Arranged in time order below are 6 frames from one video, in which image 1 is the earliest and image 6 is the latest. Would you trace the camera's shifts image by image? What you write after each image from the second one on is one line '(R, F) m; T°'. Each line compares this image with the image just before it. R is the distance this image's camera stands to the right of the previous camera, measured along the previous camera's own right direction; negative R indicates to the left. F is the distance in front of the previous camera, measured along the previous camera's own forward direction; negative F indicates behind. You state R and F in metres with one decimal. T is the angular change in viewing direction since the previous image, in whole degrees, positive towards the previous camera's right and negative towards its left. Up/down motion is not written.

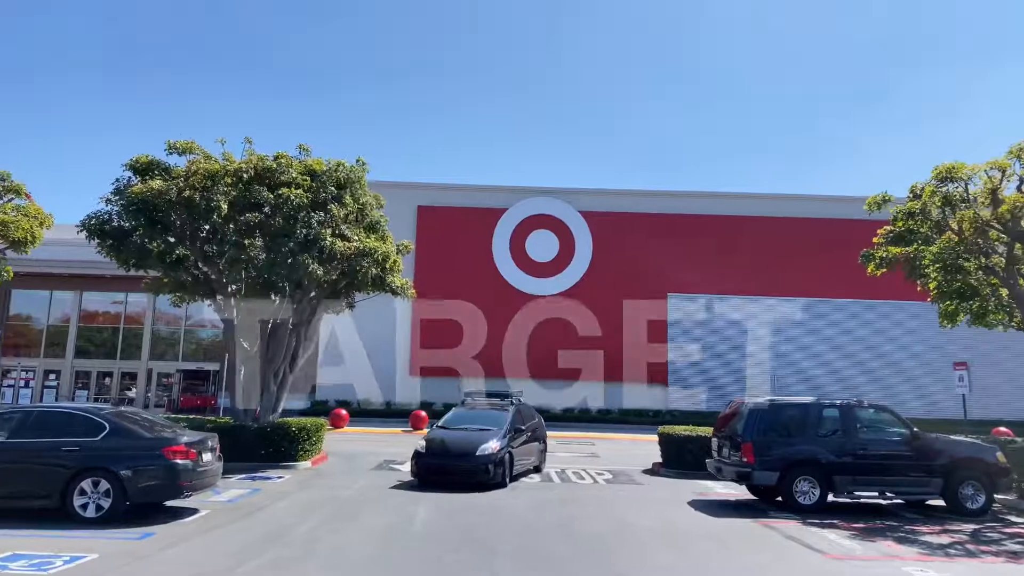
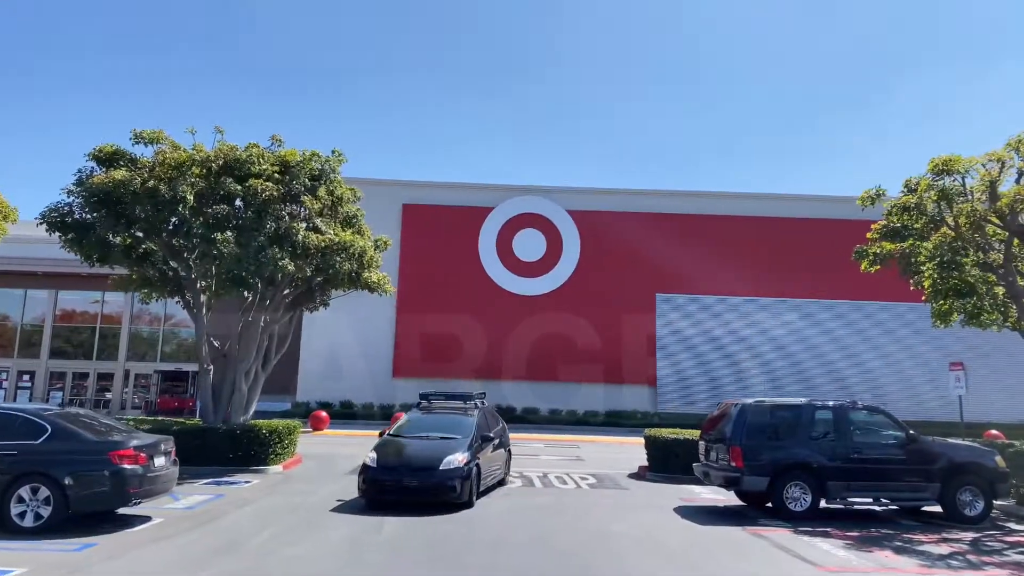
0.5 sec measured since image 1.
(+0.2, +0.6) m; +1°
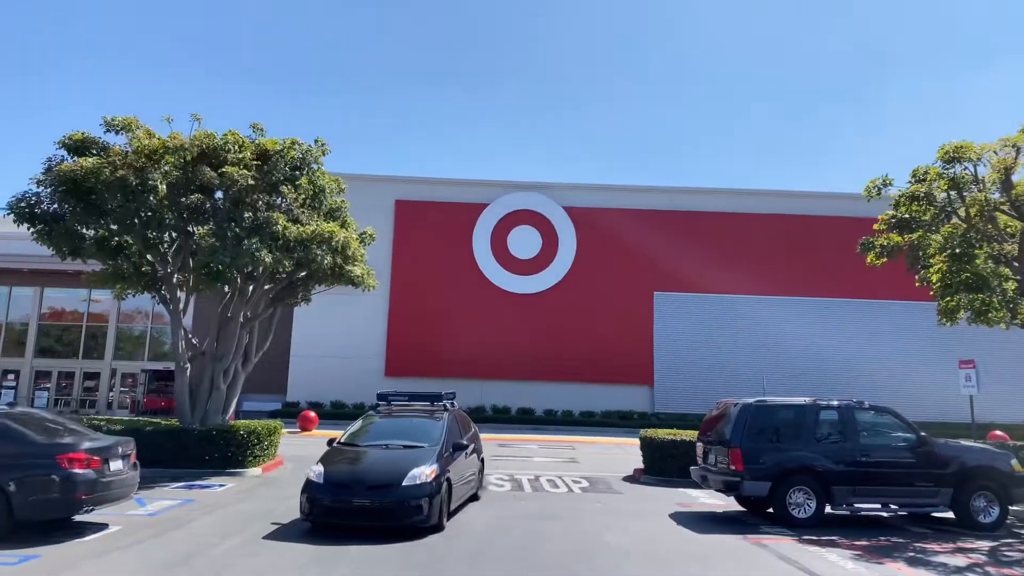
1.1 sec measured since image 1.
(+0.2, +0.7) m; 0°
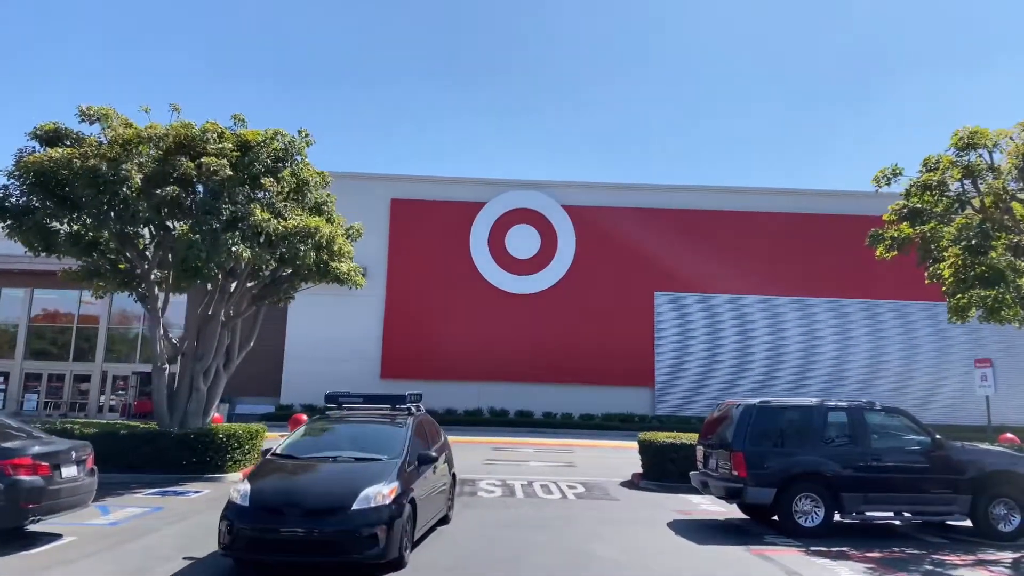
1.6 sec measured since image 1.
(+0.2, +0.6) m; 0°
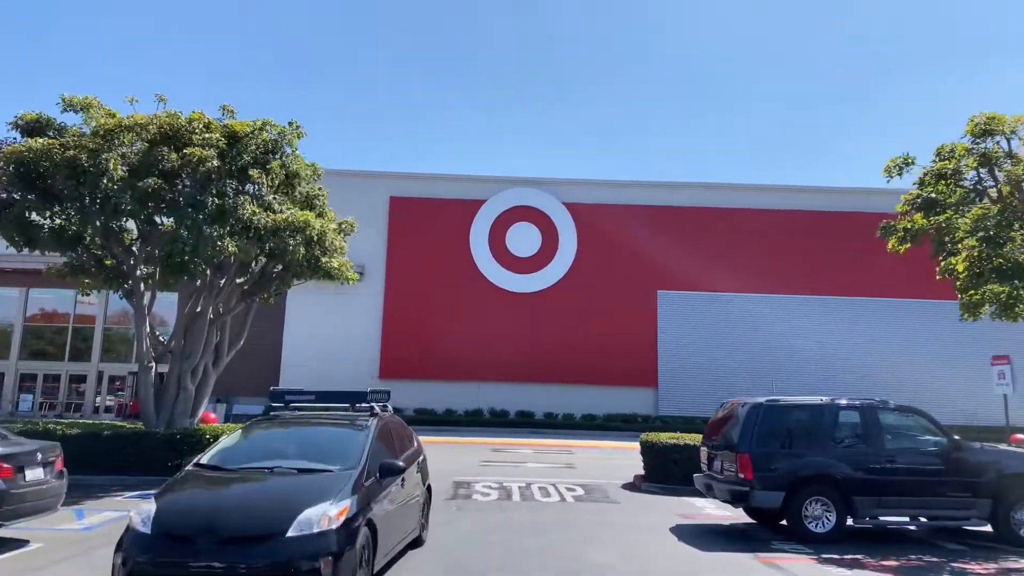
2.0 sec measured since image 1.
(+0.1, +0.5) m; 0°
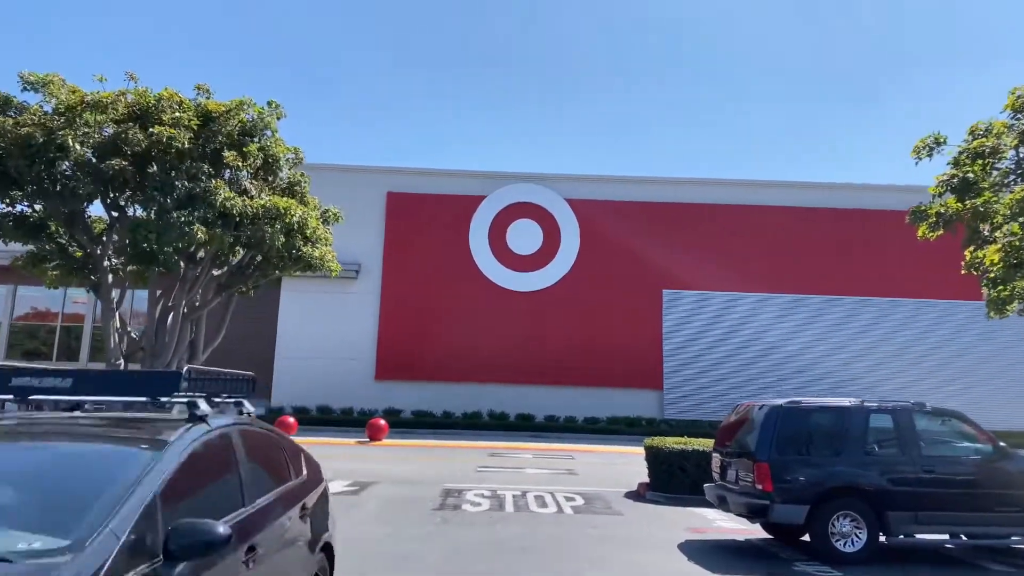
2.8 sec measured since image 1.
(+0.2, +1.0) m; 0°
